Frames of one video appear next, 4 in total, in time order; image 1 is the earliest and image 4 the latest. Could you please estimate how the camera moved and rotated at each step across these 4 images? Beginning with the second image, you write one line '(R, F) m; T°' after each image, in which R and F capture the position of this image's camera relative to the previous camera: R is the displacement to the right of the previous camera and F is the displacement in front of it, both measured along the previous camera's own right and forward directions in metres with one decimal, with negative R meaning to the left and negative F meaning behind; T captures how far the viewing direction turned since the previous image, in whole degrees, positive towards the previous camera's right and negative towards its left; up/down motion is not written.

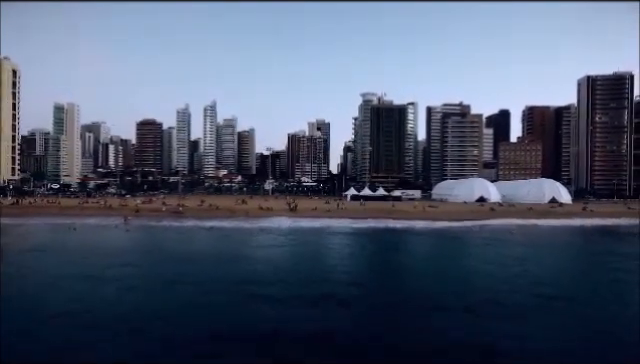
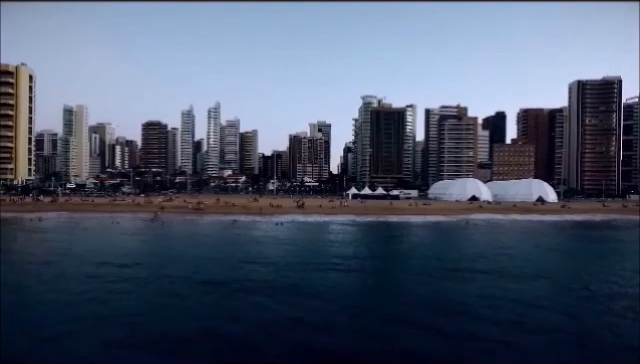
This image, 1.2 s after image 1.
(0.0, -0.5) m; 0°
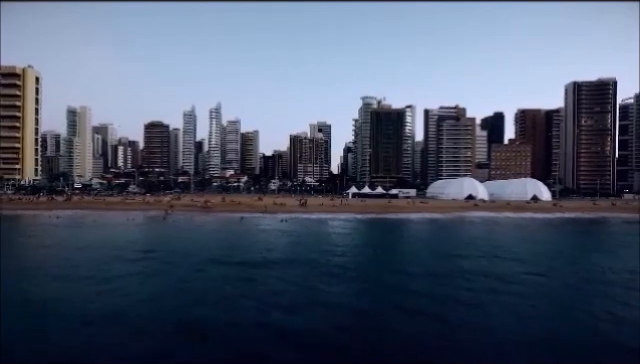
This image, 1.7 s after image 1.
(0.0, -0.2) m; 0°
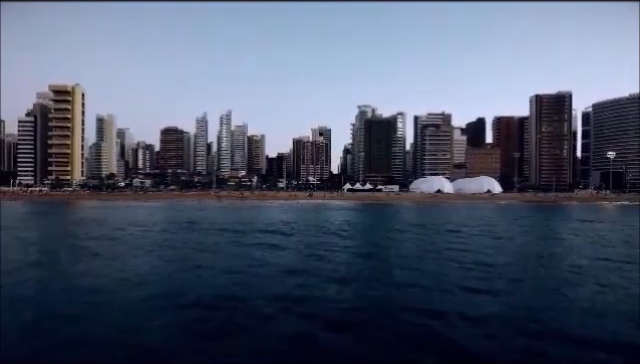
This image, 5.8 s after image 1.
(0.0, -1.9) m; 0°
